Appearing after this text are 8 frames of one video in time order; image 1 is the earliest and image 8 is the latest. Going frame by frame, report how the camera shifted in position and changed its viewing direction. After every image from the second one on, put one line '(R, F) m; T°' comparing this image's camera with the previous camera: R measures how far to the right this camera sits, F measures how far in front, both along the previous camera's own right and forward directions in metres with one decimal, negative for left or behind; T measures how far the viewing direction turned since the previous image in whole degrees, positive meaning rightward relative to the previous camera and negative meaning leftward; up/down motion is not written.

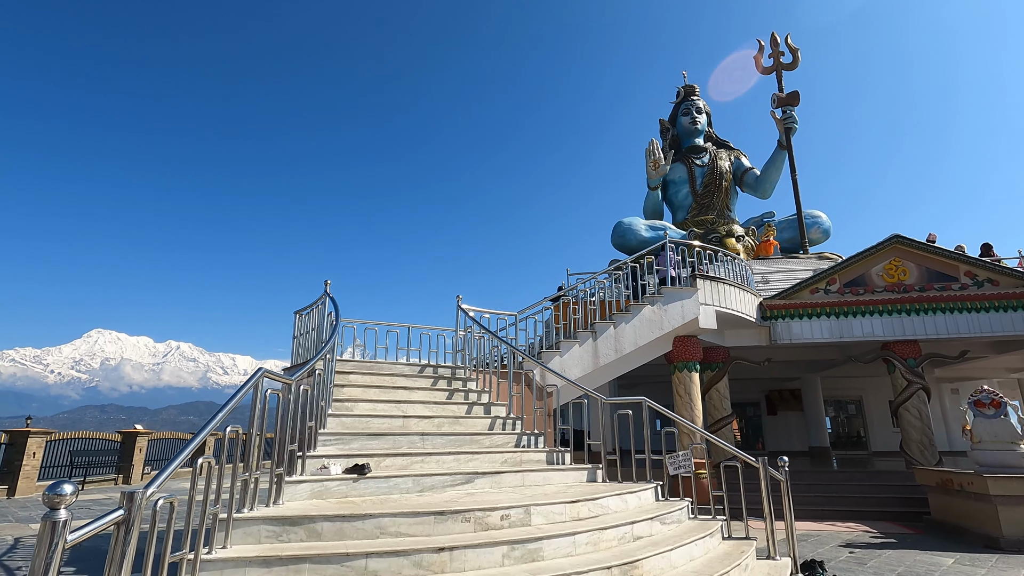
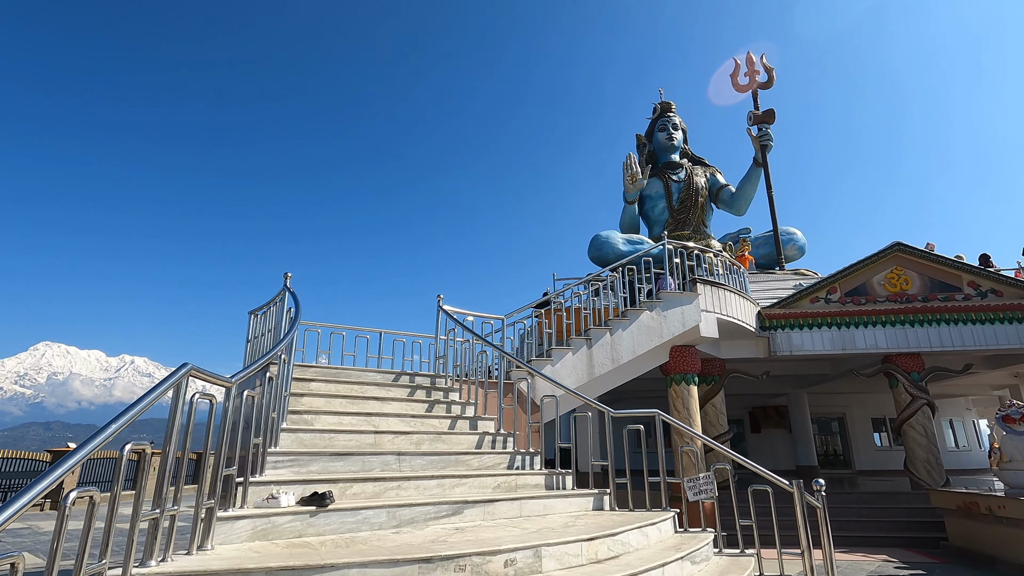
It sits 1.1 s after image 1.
(-0.2, +0.9) m; +3°
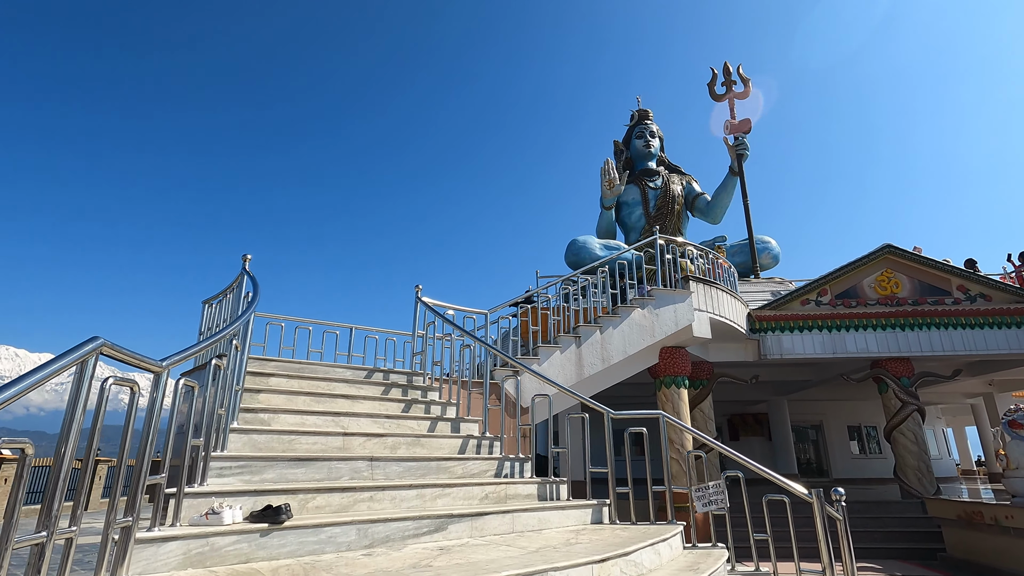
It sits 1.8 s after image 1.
(-0.2, +0.6) m; +3°
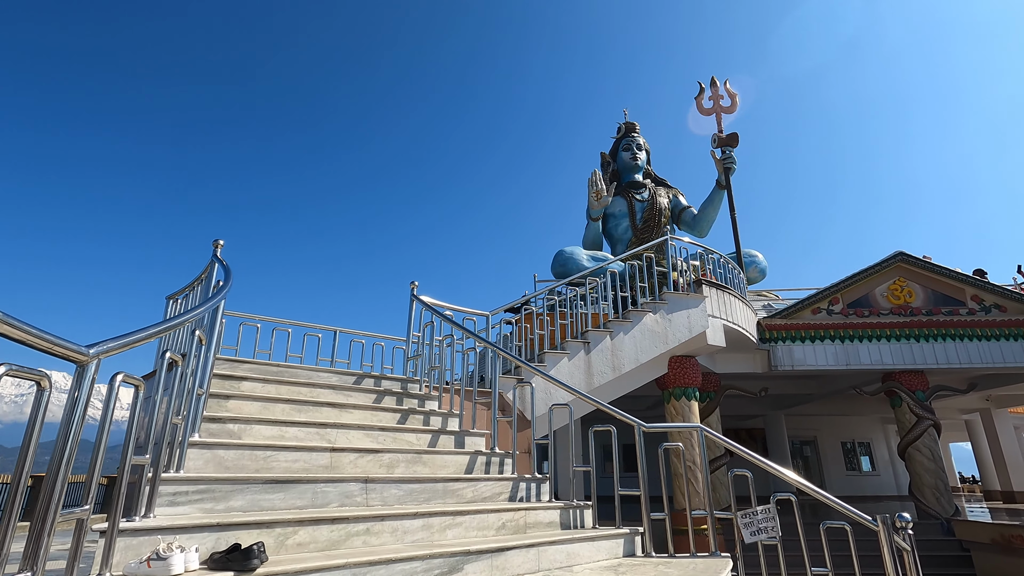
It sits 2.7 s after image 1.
(-0.3, +0.7) m; +2°
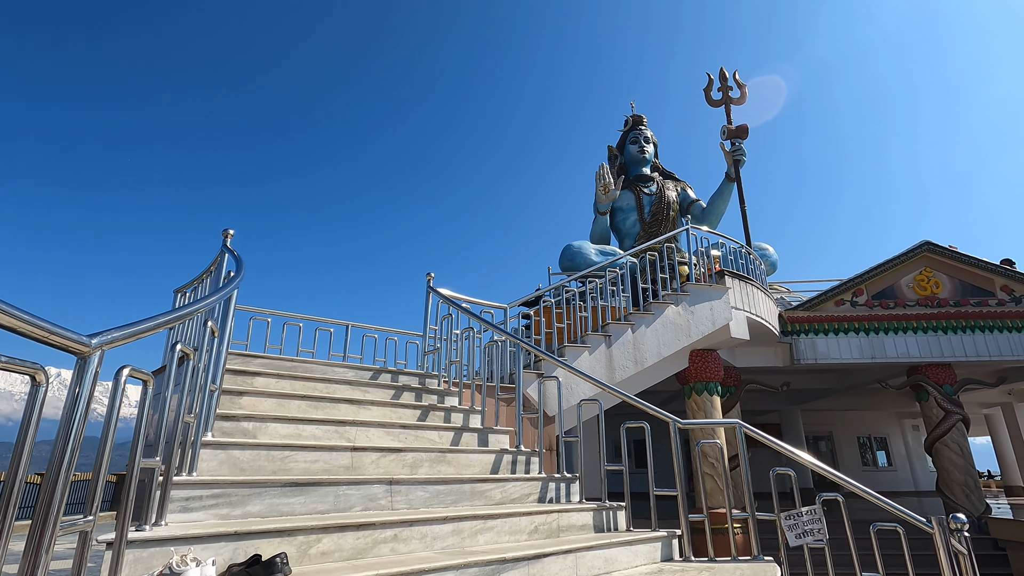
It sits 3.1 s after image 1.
(-0.2, +0.2) m; 0°
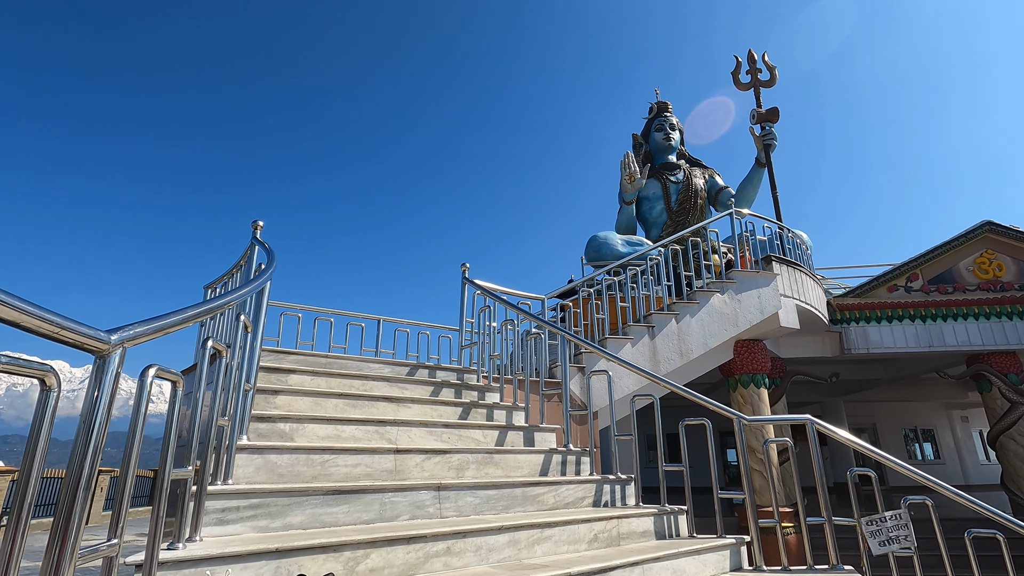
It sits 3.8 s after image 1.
(-0.2, +0.3) m; -2°
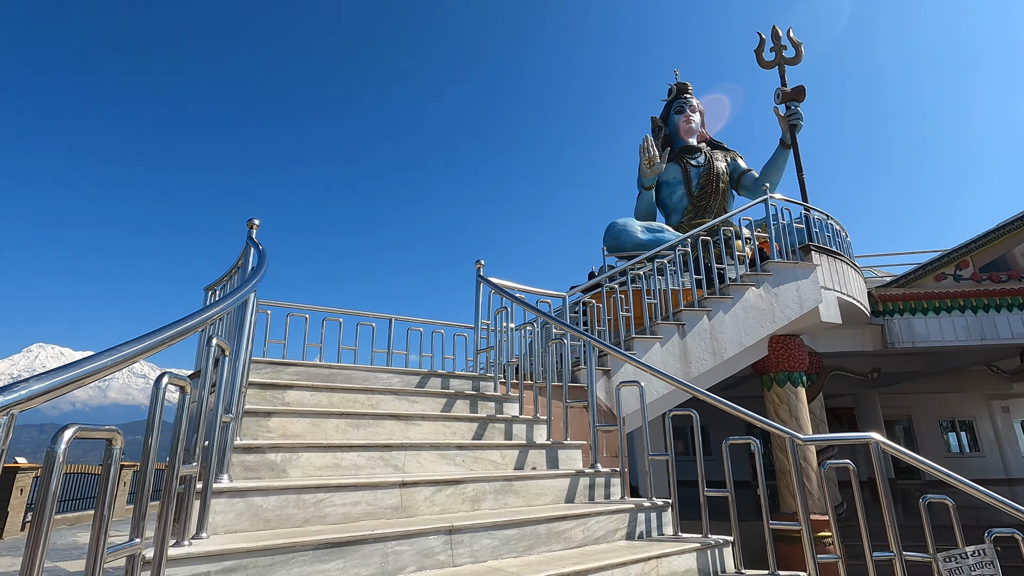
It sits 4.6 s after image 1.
(0.0, +0.4) m; -2°
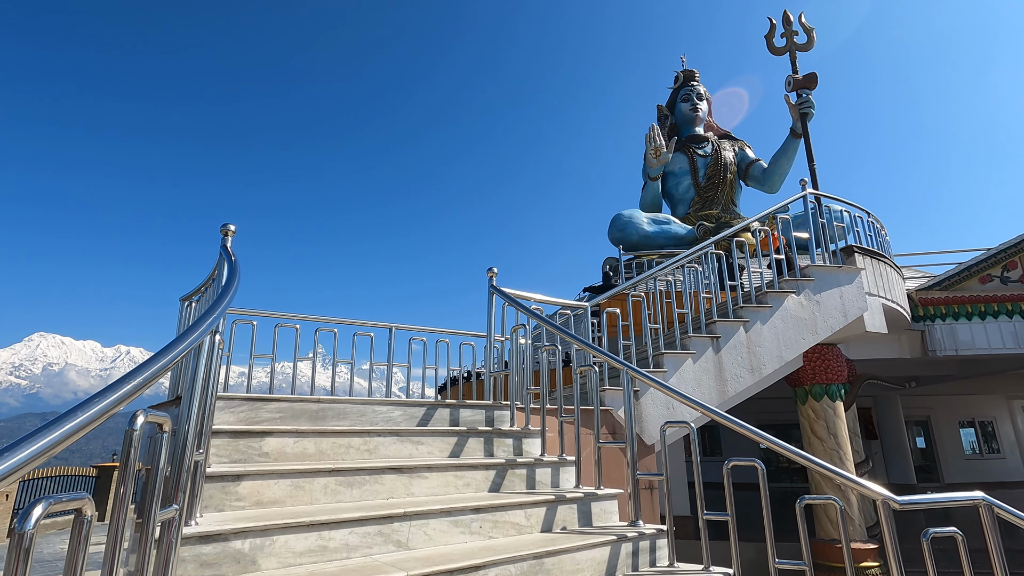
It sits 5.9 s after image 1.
(-0.1, +0.6) m; 0°
